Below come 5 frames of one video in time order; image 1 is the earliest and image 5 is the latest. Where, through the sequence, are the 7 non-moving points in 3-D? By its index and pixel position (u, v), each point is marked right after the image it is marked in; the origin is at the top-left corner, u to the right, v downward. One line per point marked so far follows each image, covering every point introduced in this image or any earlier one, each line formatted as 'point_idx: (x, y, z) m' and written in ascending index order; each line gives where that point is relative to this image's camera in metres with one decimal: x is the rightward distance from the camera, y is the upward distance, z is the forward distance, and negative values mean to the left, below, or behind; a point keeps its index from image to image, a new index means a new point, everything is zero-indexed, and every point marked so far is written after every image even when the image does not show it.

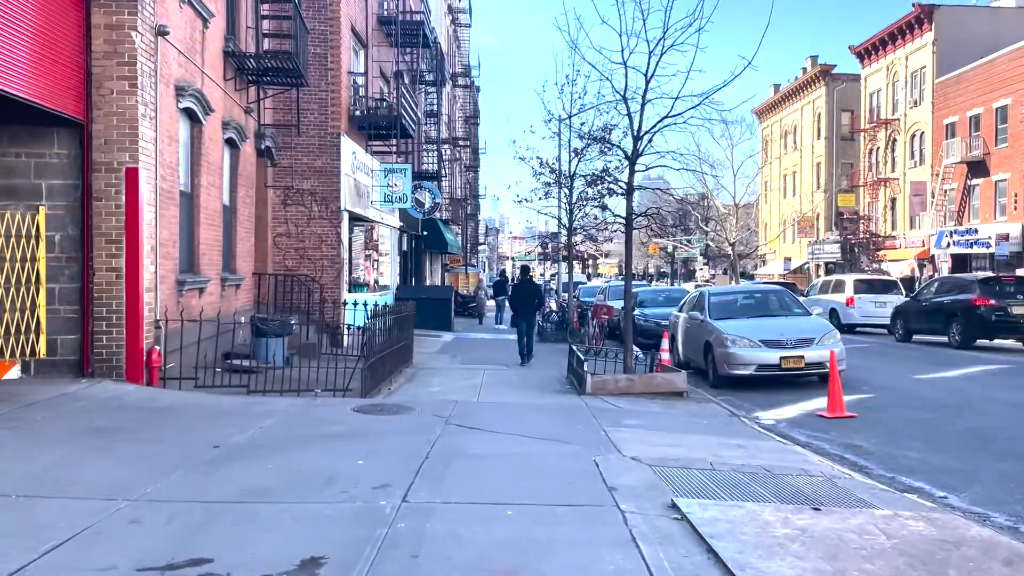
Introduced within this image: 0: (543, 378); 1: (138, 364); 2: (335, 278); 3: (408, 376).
0: (+0.5, -1.5, +13.6) m
1: (-4.4, -0.9, +9.9) m
2: (-4.0, +0.2, +18.9) m
3: (-1.8, -1.5, +14.2) m
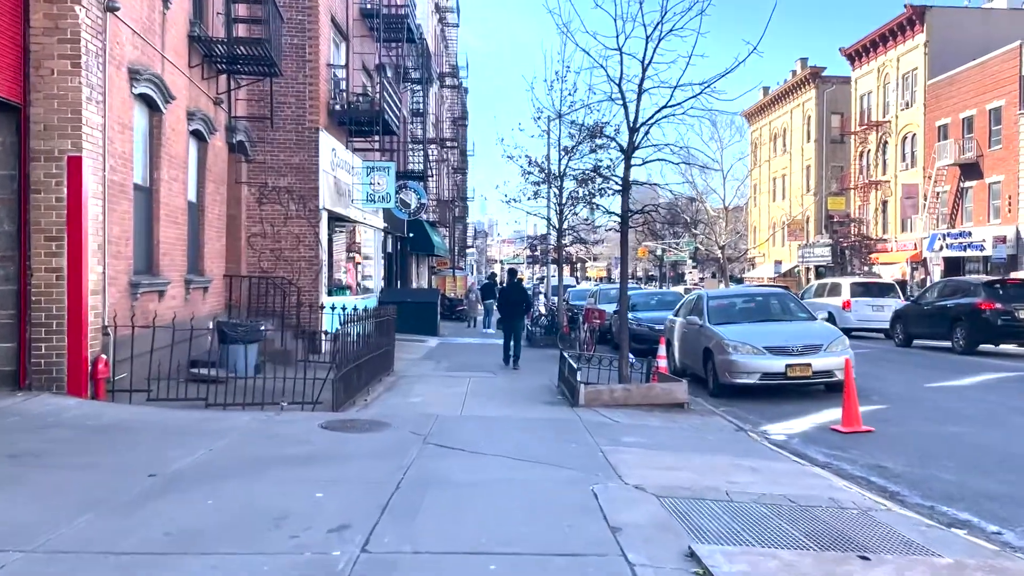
0: (+0.3, -1.5, +12.7) m
1: (-4.5, -0.9, +8.9) m
2: (-4.3, +0.2, +17.9) m
3: (-2.0, -1.5, +13.3) m
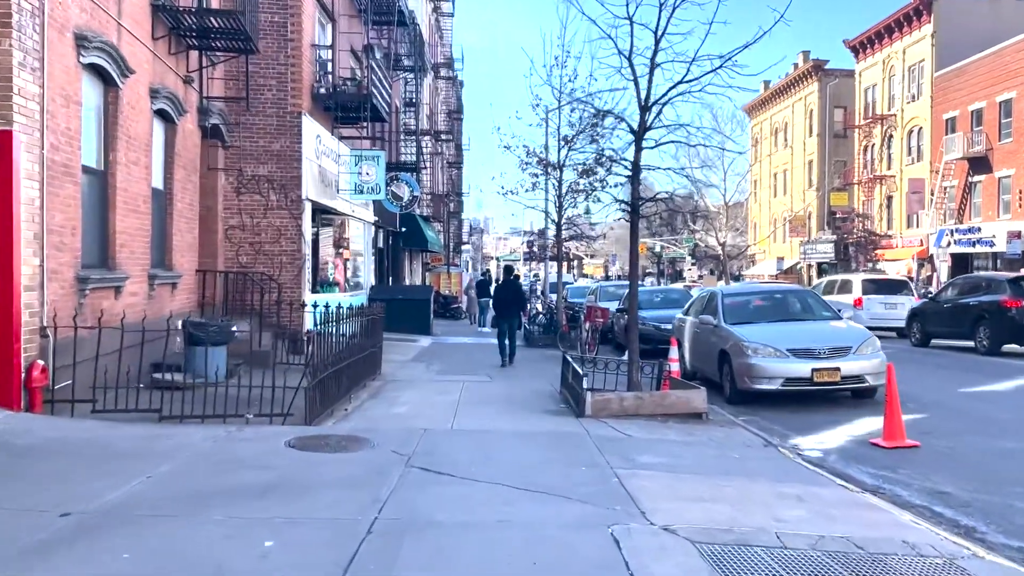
0: (+0.3, -1.4, +11.5) m
1: (-4.5, -0.9, +7.7) m
2: (-4.3, +0.2, +16.7) m
3: (-2.0, -1.5, +12.1) m
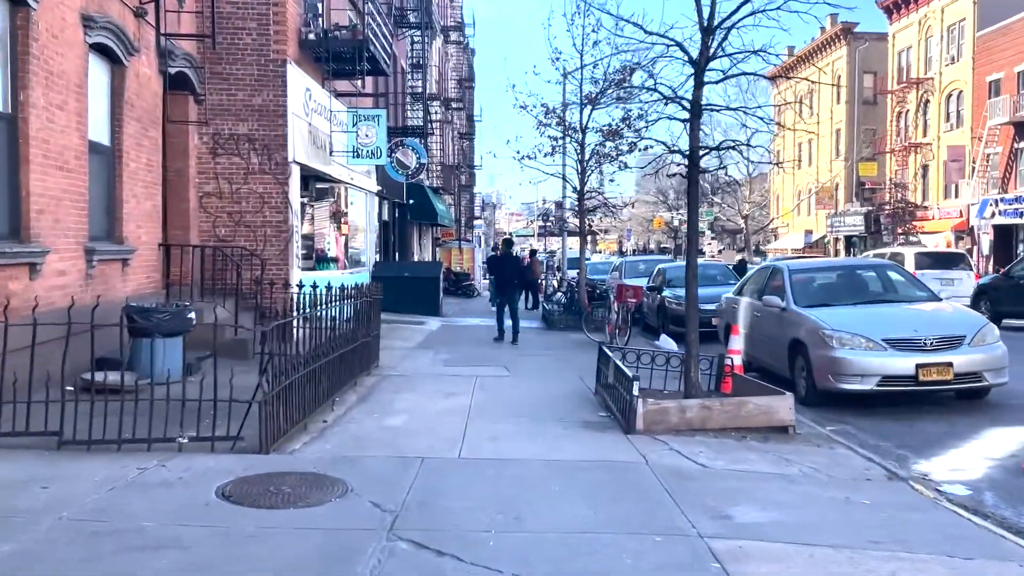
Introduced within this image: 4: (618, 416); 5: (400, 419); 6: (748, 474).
0: (+0.5, -1.2, +9.2) m
1: (-4.3, -0.7, +5.5) m
2: (-4.0, +0.6, +14.4) m
3: (-1.7, -1.2, +9.9) m
4: (+1.0, -1.2, +7.7) m
5: (-1.0, -1.2, +7.8) m
6: (+1.7, -1.3, +5.9) m
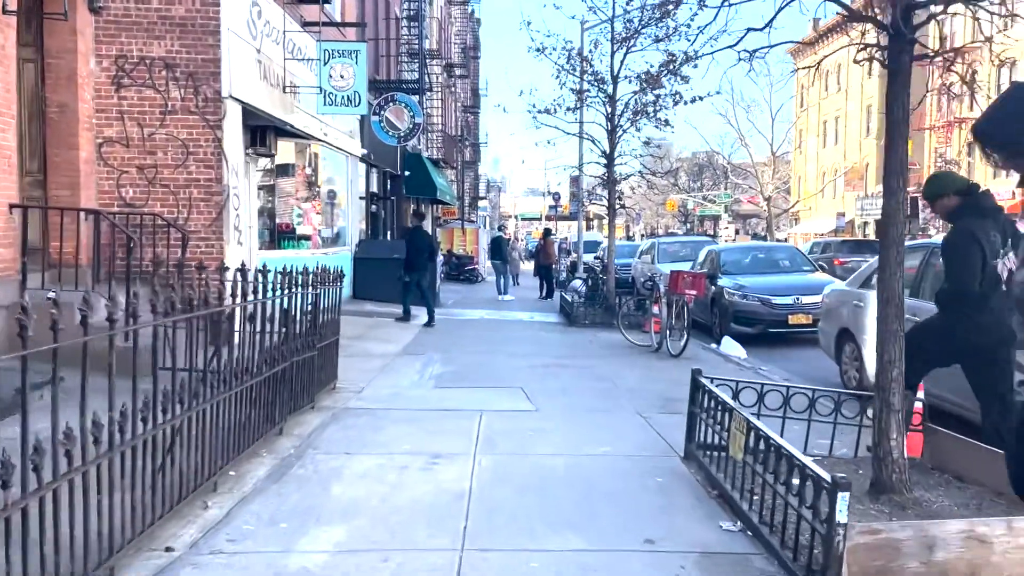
0: (+0.7, -1.1, +5.3) m
1: (-4.1, -0.7, +1.5) m
2: (-3.7, +0.8, +10.5) m
3: (-1.5, -1.1, +5.9) m
4: (+1.2, -1.1, +3.7) m
5: (-0.8, -1.2, +3.9) m
6: (+1.9, -1.3, +2.0) m
